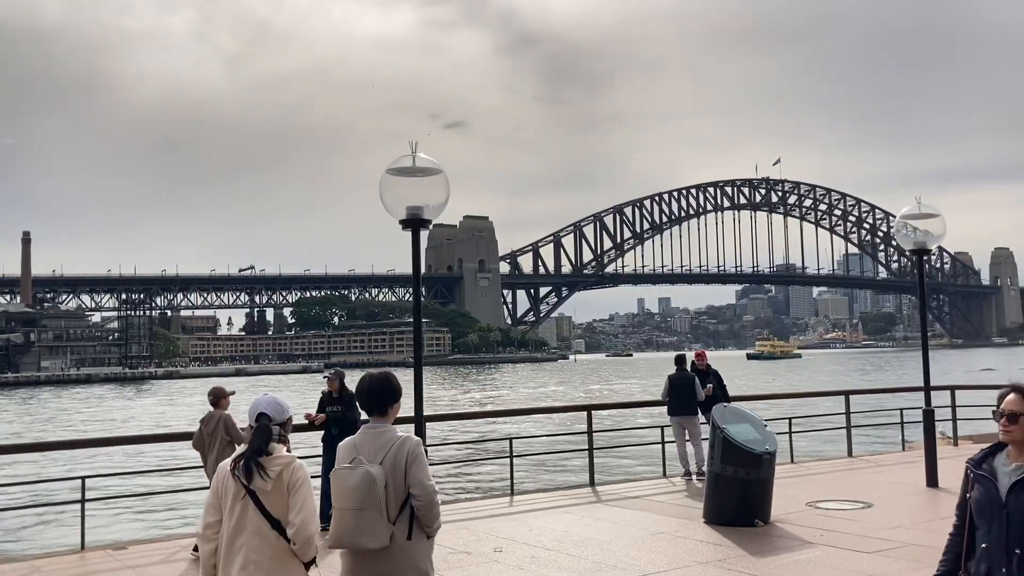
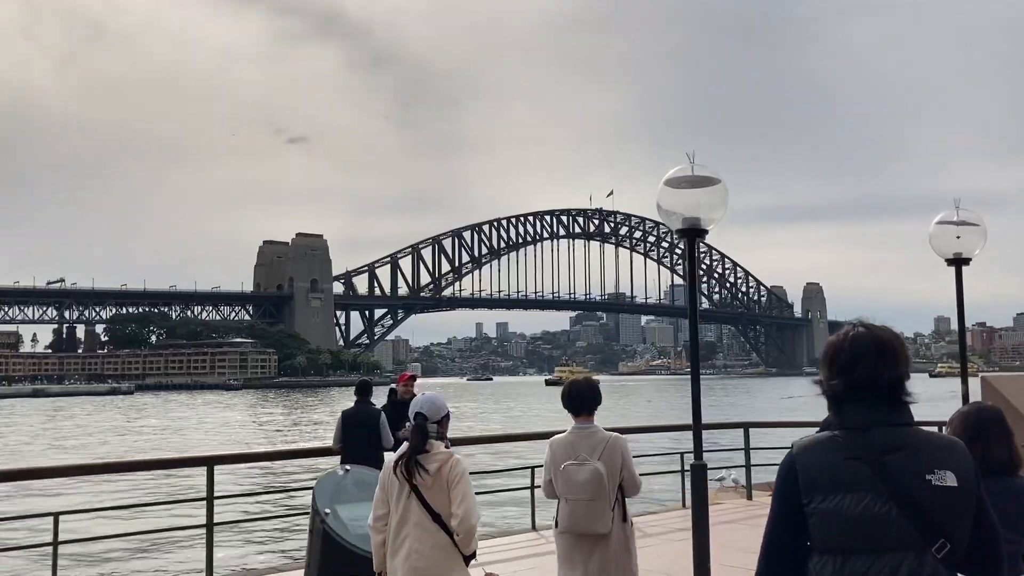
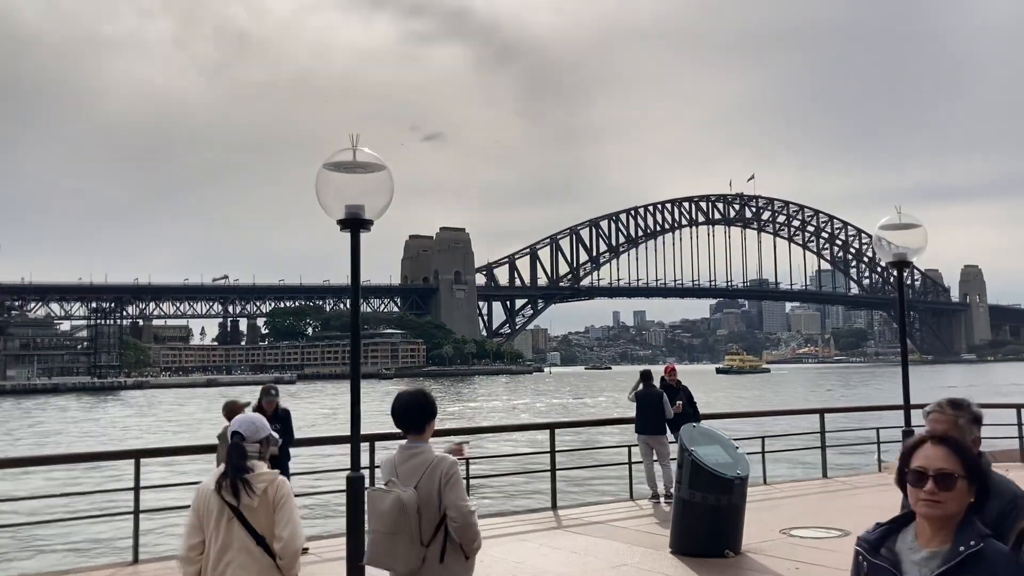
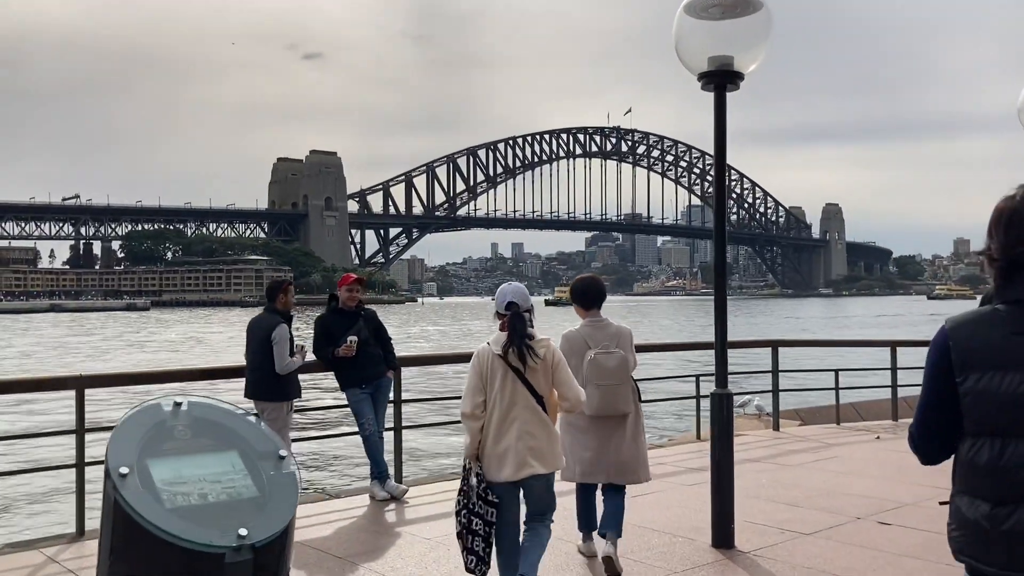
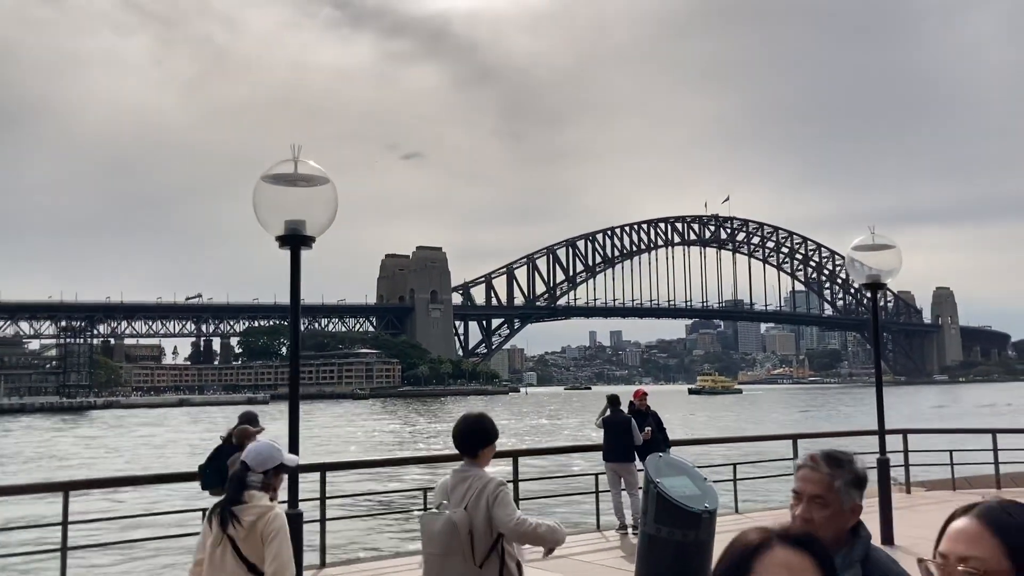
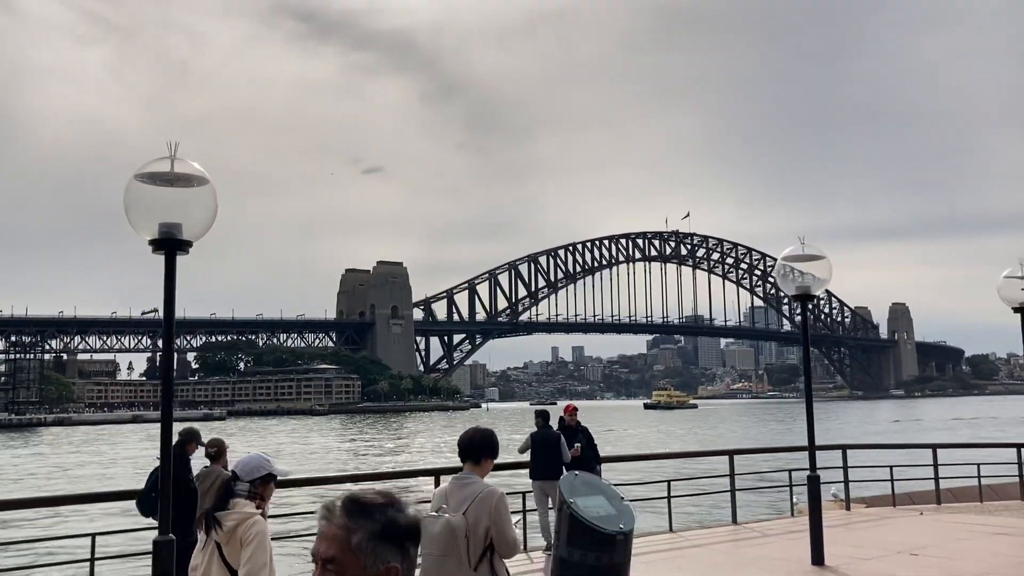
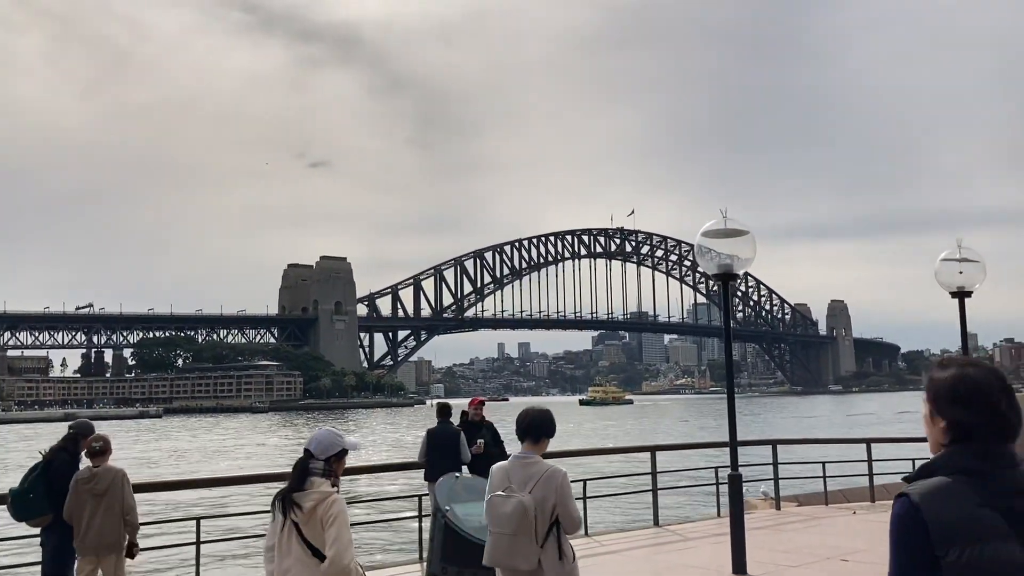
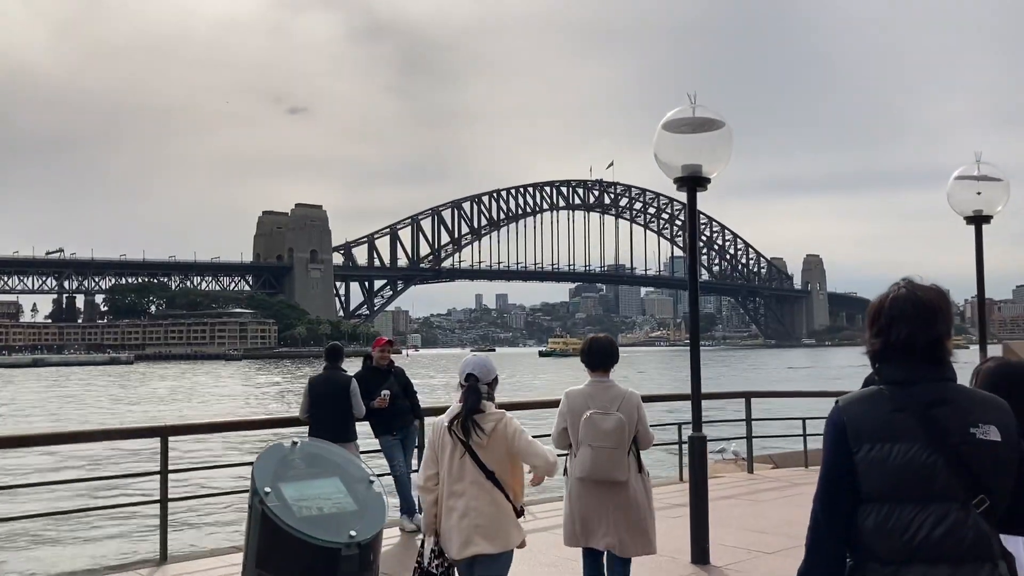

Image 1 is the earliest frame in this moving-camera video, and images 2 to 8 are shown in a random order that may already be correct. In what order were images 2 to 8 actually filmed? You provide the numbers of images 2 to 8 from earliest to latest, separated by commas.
3, 5, 6, 7, 2, 8, 4
